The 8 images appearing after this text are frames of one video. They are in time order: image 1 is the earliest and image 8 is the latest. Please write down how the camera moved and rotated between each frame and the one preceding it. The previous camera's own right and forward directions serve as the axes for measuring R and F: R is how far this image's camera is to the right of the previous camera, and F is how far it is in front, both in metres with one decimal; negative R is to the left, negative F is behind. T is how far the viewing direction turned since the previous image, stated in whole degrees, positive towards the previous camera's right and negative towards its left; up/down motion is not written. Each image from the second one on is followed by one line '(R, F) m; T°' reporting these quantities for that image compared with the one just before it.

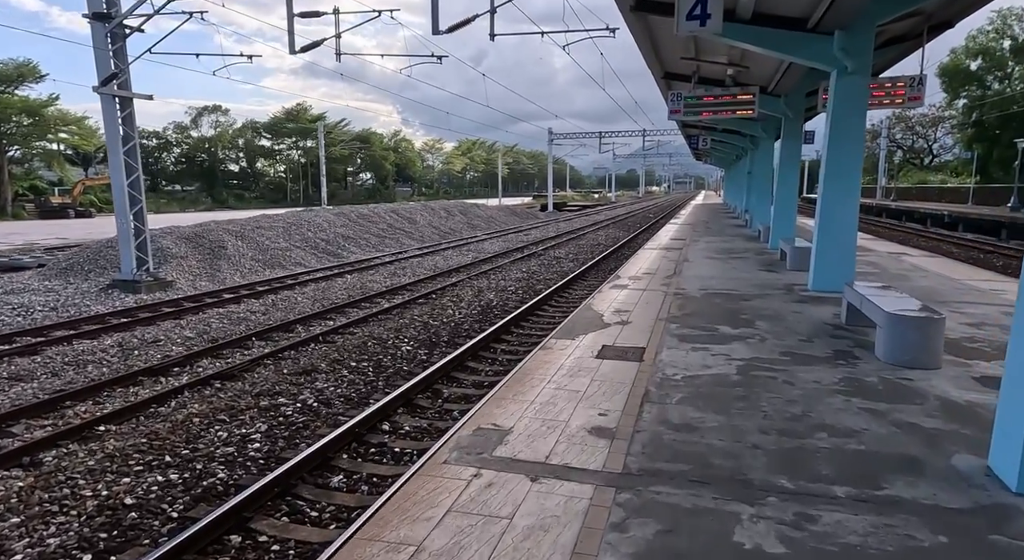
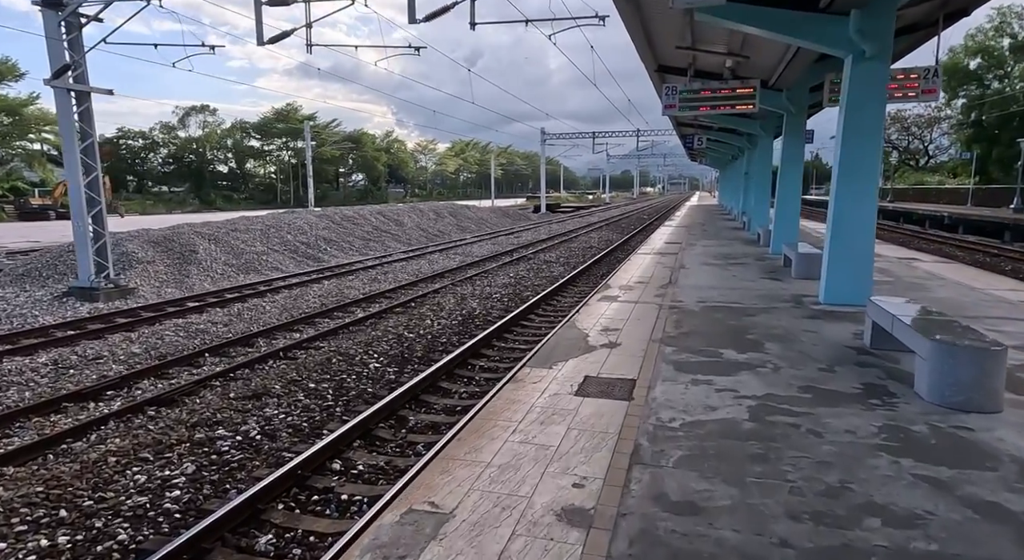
(+0.2, +0.8) m; 0°
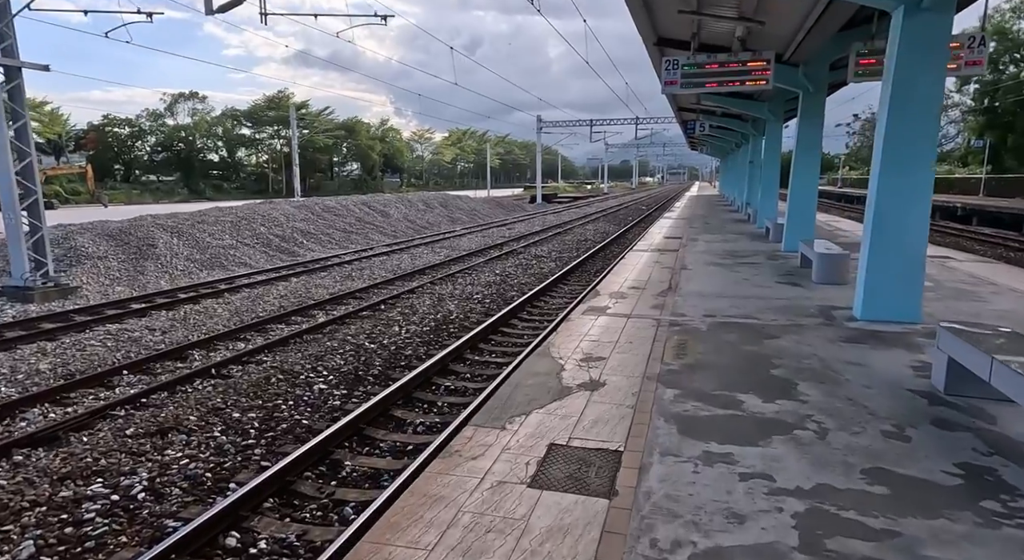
(+0.3, +1.3) m; 0°
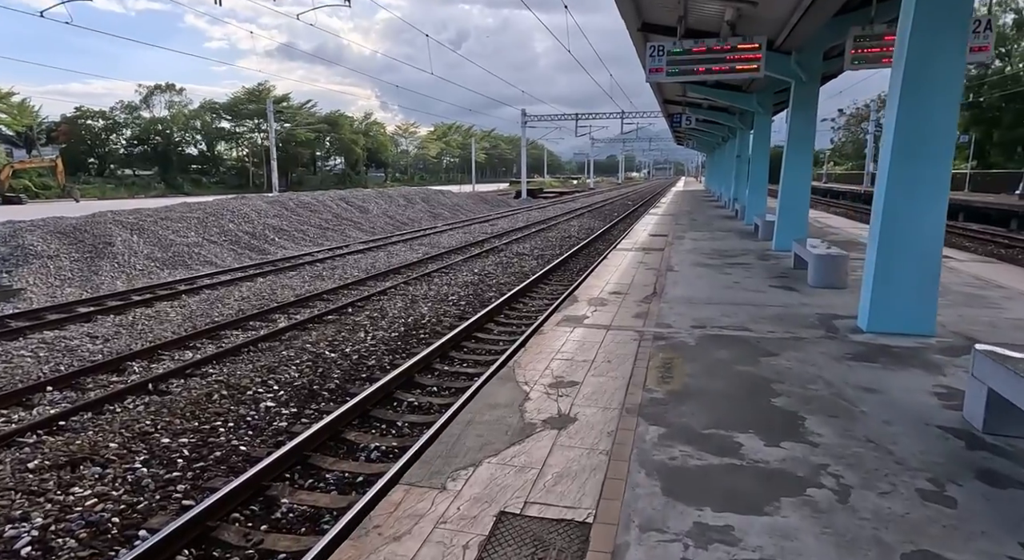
(+0.2, +0.7) m; +1°
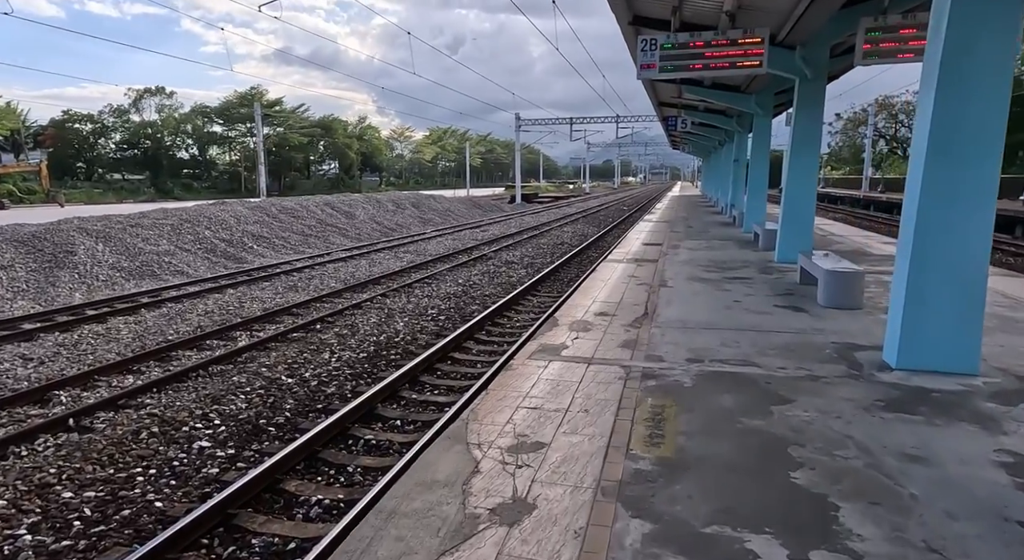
(+0.2, +0.8) m; 0°
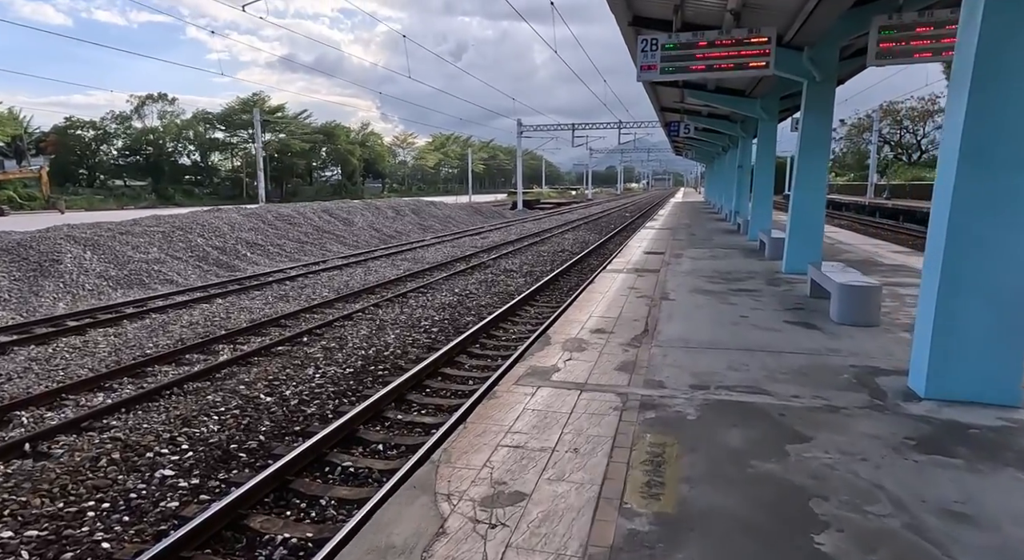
(+0.1, +0.4) m; 0°
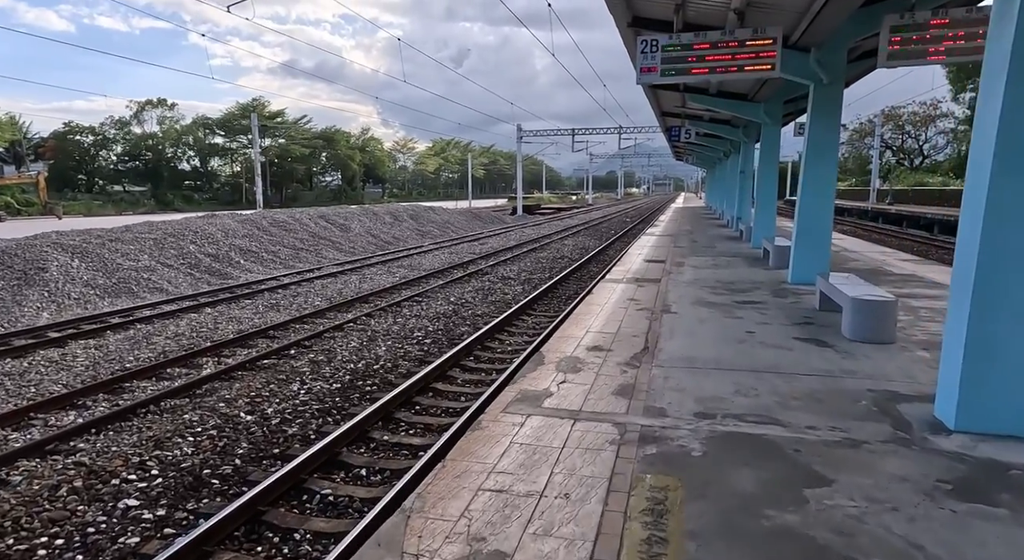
(+0.1, +0.3) m; 0°
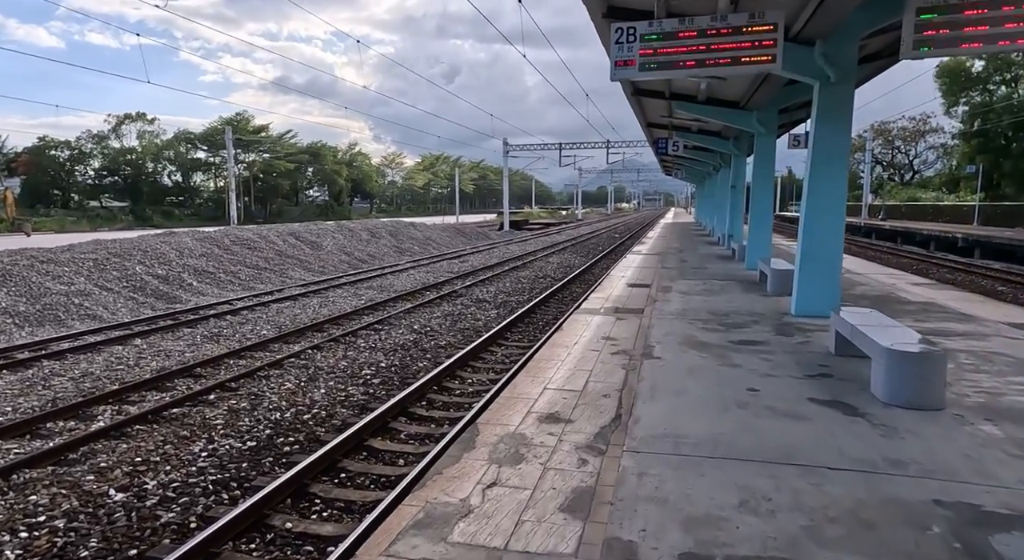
(+0.4, +1.3) m; +1°
